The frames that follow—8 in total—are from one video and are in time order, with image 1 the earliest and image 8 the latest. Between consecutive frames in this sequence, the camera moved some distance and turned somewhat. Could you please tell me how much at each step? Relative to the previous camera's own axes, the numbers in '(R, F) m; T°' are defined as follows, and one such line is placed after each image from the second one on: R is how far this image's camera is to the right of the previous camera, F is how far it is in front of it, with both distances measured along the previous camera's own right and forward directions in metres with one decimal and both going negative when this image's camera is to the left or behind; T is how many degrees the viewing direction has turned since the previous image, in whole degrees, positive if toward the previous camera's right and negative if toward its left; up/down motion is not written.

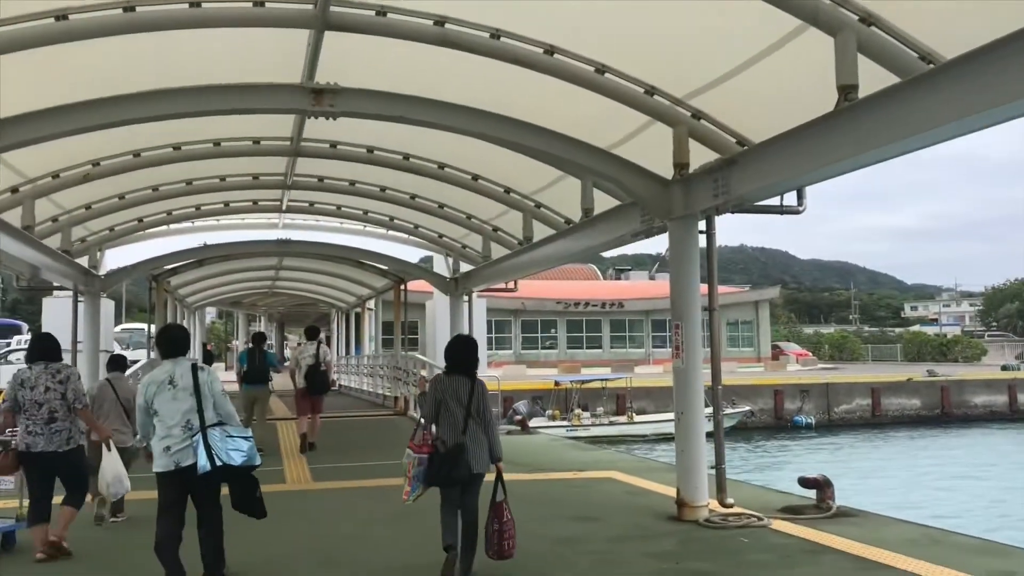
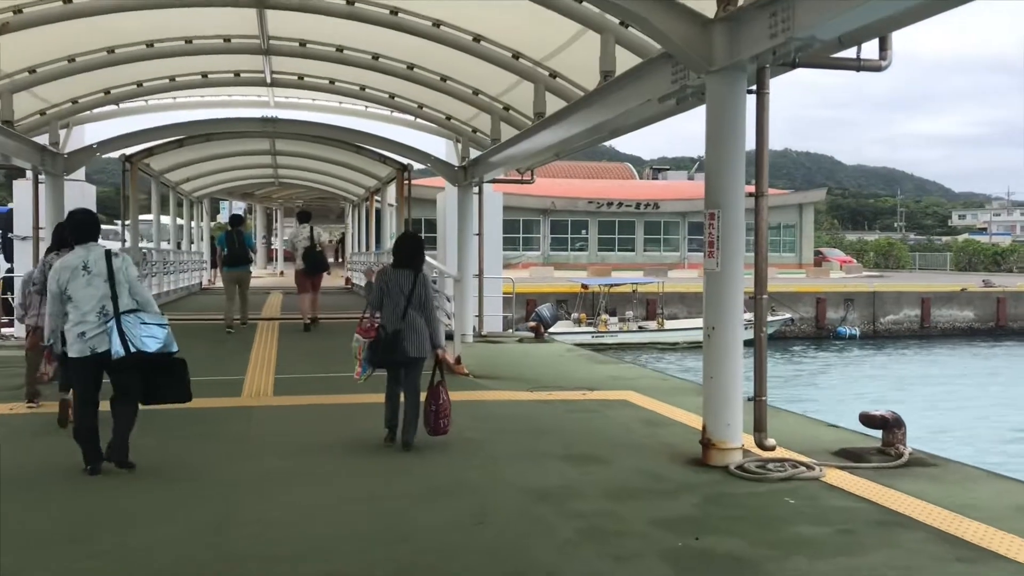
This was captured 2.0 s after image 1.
(+0.3, +1.6) m; -2°
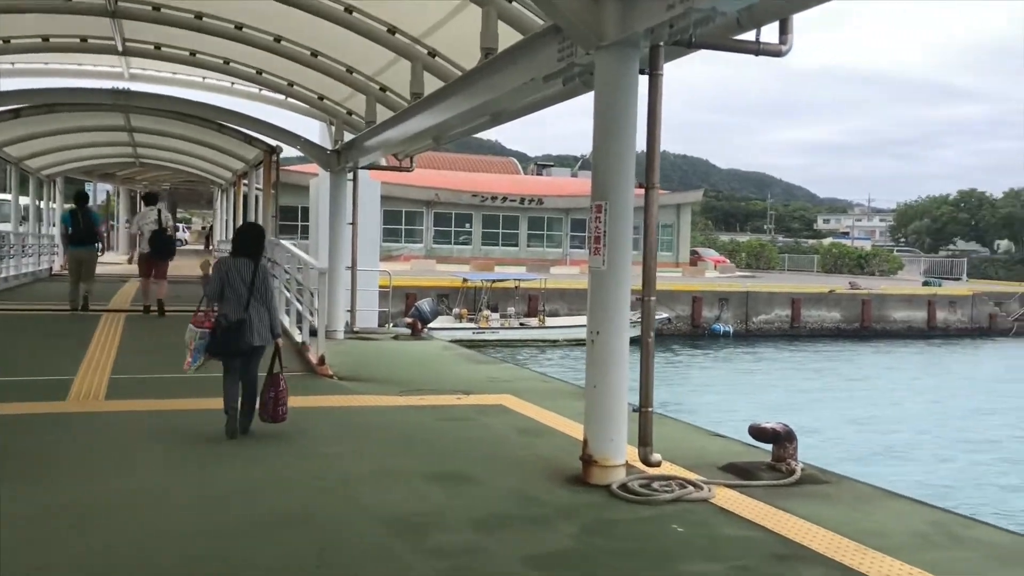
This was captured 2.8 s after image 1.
(+0.1, +0.6) m; +7°
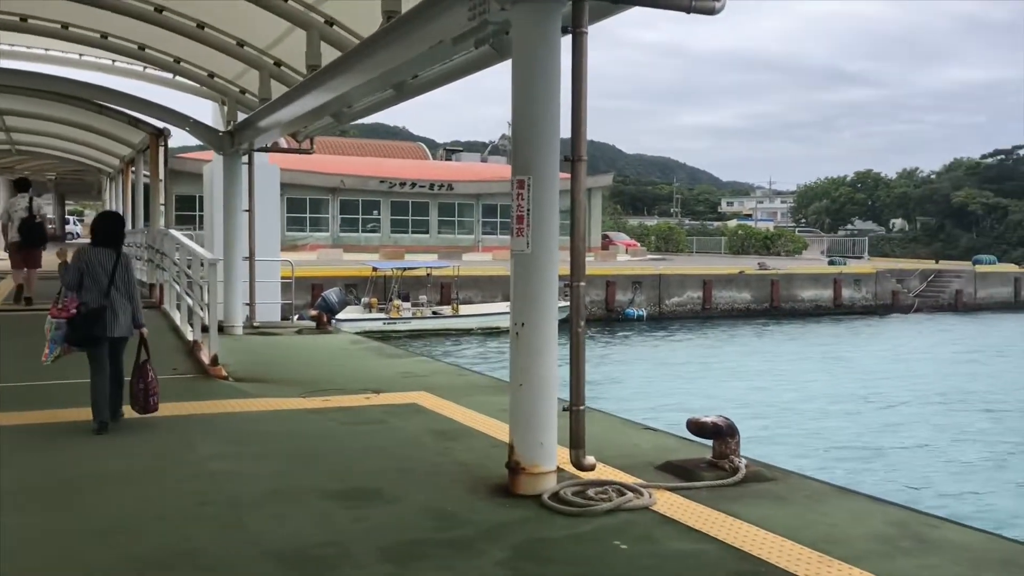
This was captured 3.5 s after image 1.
(0.0, +0.6) m; +6°
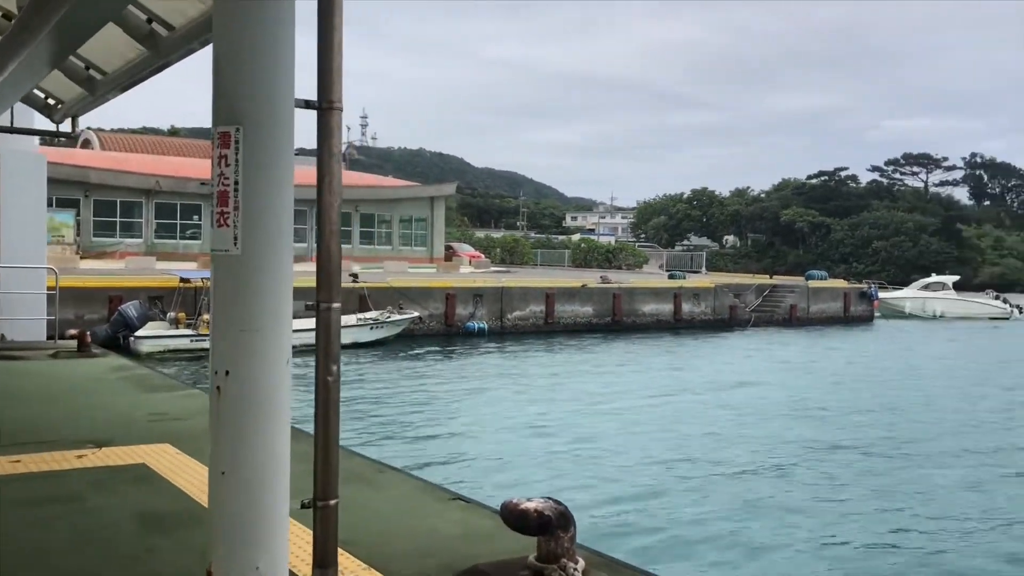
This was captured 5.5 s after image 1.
(+0.4, +1.5) m; +10°
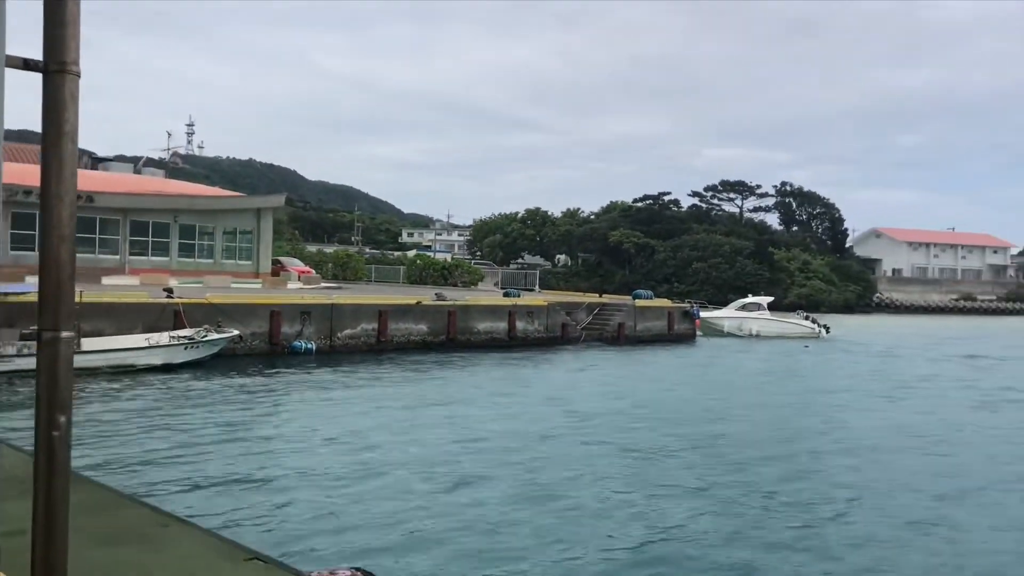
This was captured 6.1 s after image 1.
(+0.1, +0.5) m; +10°
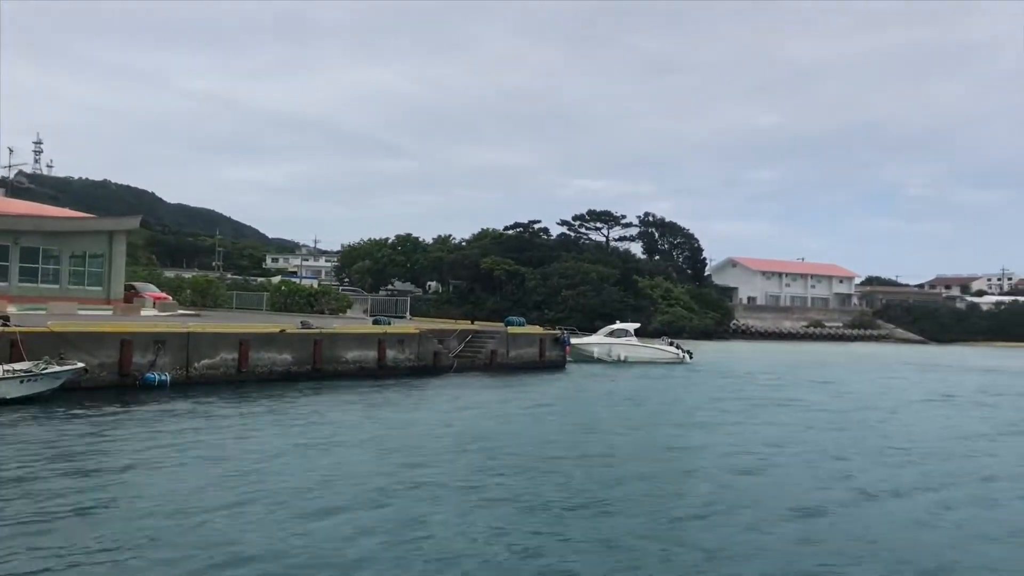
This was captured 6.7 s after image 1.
(0.0, +0.3) m; +8°
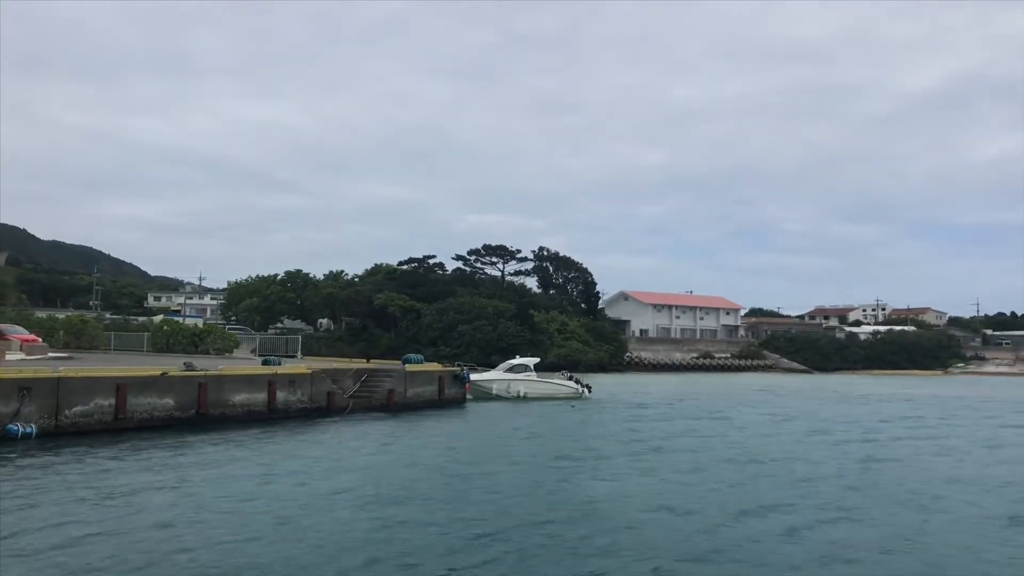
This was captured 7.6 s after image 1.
(-0.1, +0.5) m; +7°
